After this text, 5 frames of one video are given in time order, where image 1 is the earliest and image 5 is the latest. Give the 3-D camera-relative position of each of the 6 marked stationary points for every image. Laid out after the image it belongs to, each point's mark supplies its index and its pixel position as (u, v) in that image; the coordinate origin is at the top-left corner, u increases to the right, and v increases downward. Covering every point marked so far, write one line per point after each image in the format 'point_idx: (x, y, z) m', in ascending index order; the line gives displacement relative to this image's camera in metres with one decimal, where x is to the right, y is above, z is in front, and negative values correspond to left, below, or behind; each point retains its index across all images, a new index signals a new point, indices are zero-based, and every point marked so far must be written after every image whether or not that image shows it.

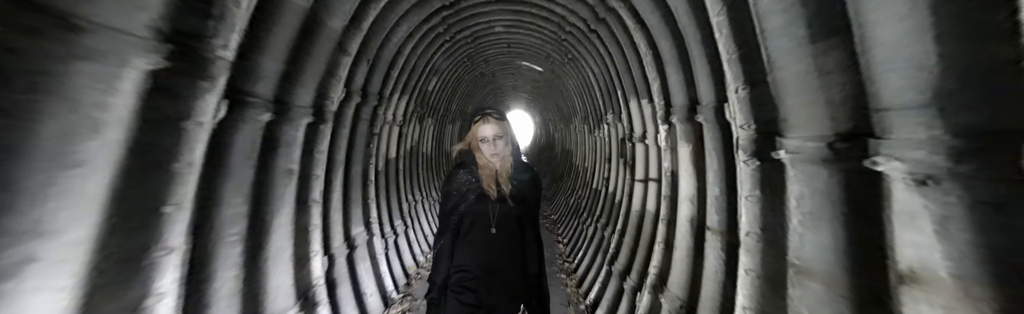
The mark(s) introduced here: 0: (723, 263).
0: (+2.3, -1.1, +2.1) m
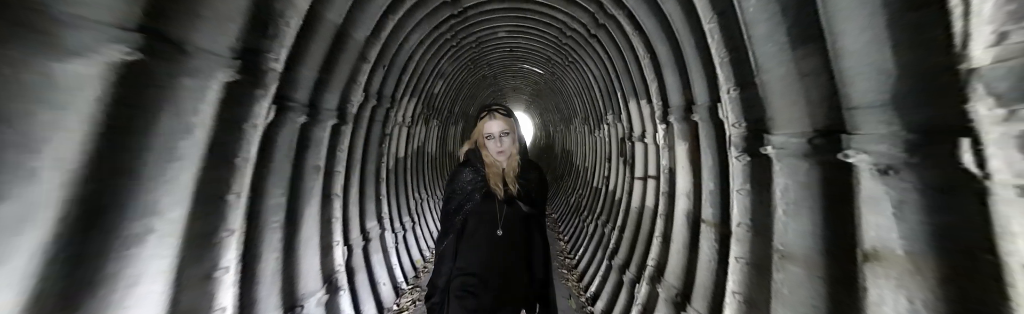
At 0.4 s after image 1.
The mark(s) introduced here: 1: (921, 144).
0: (+2.4, -1.1, +2.2) m
1: (+2.0, +0.1, +0.9) m
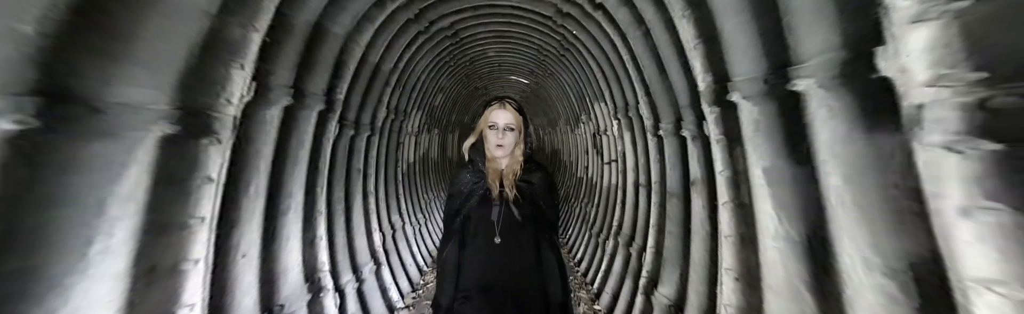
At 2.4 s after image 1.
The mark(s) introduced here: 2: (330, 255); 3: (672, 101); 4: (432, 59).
0: (+2.3, -0.8, +3.2) m
1: (+1.9, +0.3, +1.9) m
2: (-2.5, -1.4, +2.6) m
3: (+2.0, +0.7, +2.3) m
4: (-1.9, +2.4, +4.7) m
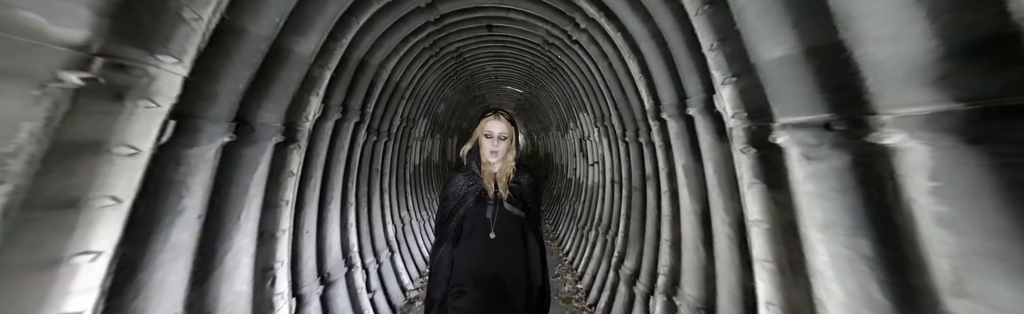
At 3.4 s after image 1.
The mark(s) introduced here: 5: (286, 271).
0: (+2.2, -0.8, +3.9) m
1: (+1.8, +0.3, +2.6) m
2: (-2.6, -1.4, +3.1) m
3: (+1.9, +0.7, +3.0) m
4: (-2.0, +2.4, +5.3) m
5: (-2.2, -1.1, +1.8) m
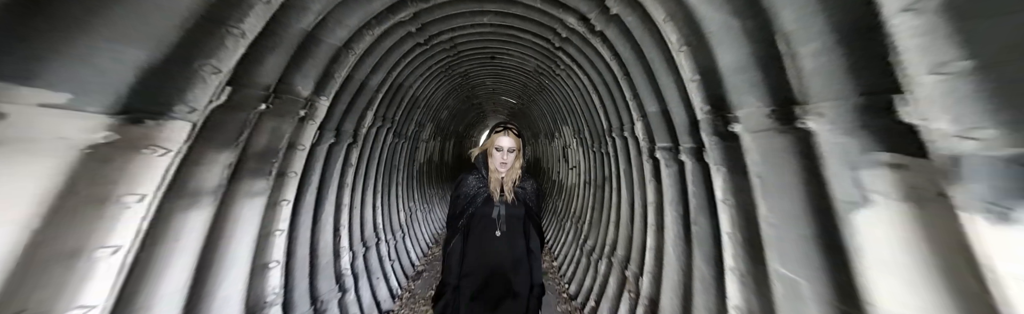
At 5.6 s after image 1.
0: (+2.1, -1.0, +4.7) m
1: (+1.8, +0.2, +3.5) m
2: (-2.7, -1.3, +3.8) m
3: (+1.9, +0.5, +3.9) m
4: (-2.1, +2.4, +6.1) m
5: (-2.3, -1.0, +2.5) m
